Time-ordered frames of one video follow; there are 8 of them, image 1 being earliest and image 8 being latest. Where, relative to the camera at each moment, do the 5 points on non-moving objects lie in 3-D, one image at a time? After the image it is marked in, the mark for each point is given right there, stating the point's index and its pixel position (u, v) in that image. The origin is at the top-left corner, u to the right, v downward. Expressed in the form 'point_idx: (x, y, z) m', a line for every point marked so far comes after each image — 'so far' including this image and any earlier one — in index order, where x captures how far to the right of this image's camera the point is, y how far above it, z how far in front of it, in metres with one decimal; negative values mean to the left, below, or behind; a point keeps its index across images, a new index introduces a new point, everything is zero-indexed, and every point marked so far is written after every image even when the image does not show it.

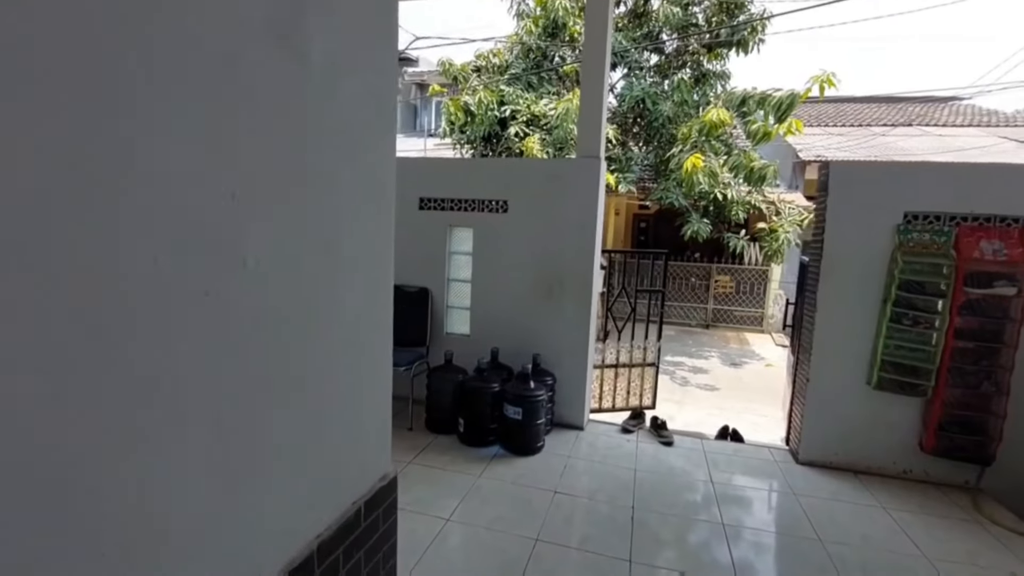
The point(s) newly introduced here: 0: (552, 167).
0: (+0.3, +0.8, +3.4) m
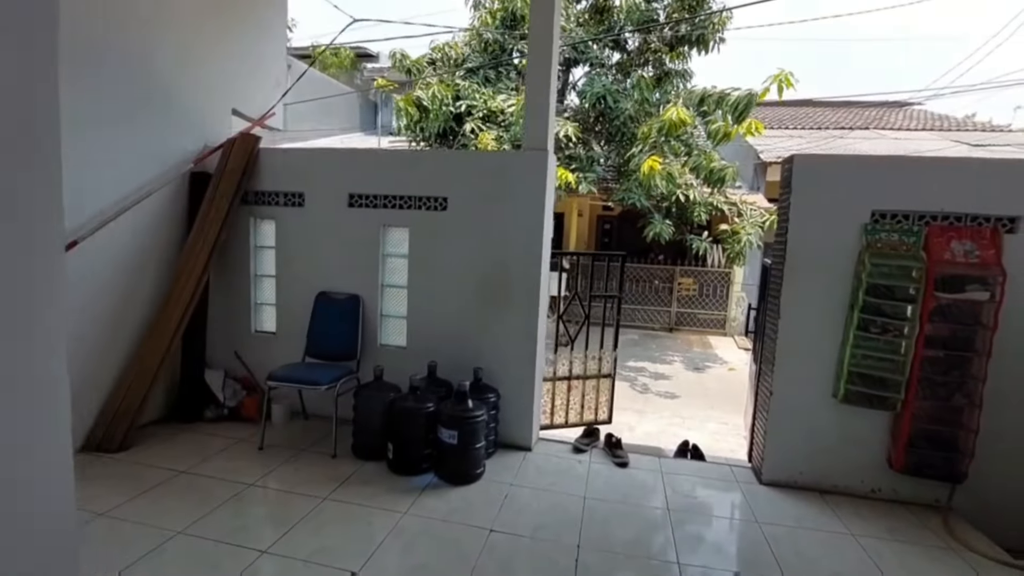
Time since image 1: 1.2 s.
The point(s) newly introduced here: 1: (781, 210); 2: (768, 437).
0: (-0.1, +0.8, +3.0) m
1: (+1.6, +0.5, +2.9) m
2: (+1.5, -0.9, +2.9) m
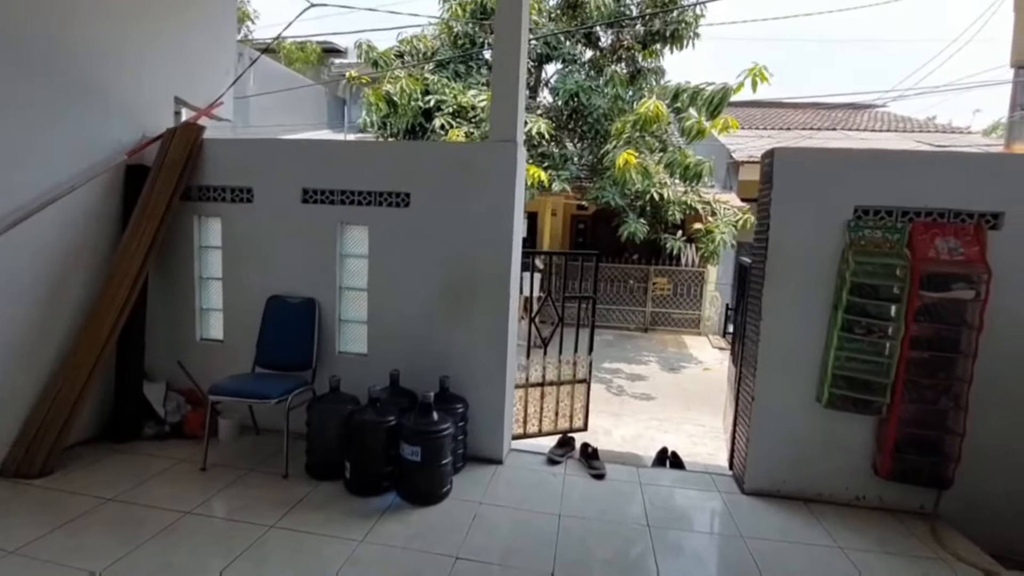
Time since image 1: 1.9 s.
0: (-0.3, +0.8, +2.8) m
1: (+1.4, +0.5, +2.8) m
2: (+1.3, -0.9, +2.8) m
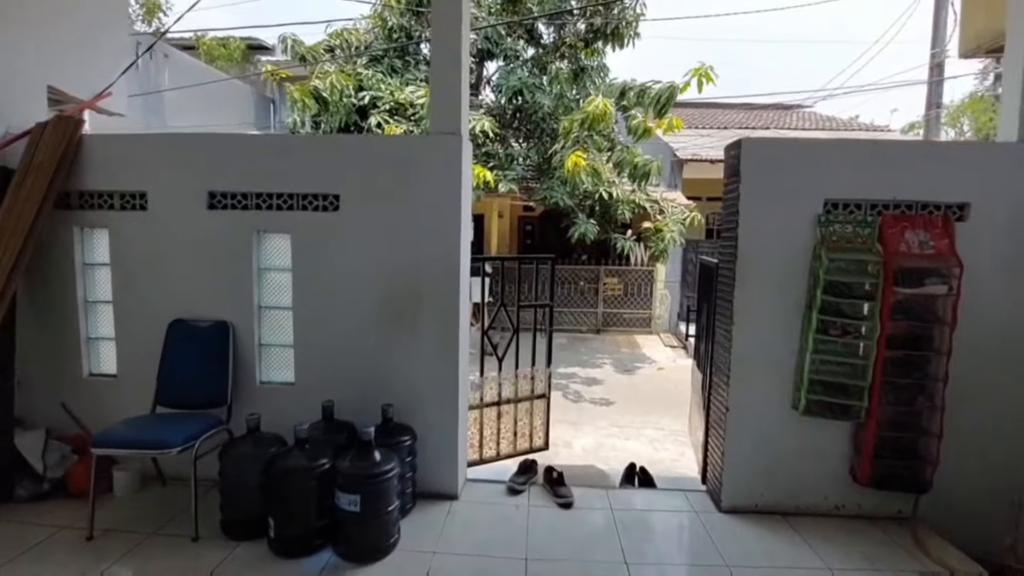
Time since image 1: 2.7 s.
0: (-0.6, +0.7, +2.5) m
1: (+1.1, +0.4, +2.6) m
2: (+1.1, -0.9, +2.6) m
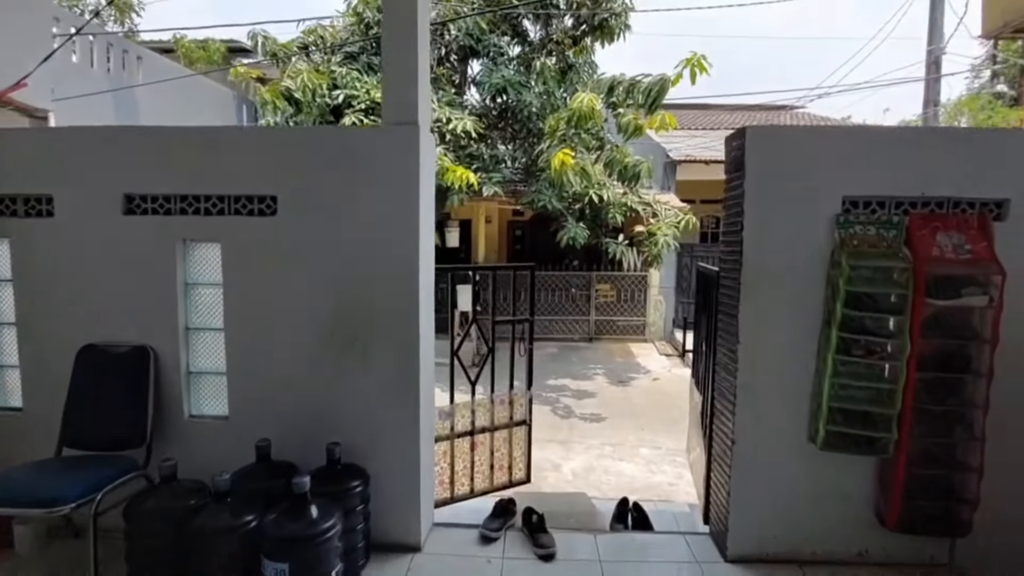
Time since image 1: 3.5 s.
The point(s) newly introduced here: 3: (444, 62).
0: (-0.7, +0.6, +2.1) m
1: (+1.0, +0.4, +2.2) m
2: (+1.0, -0.9, +2.2) m
3: (-0.9, +2.9, +6.5) m
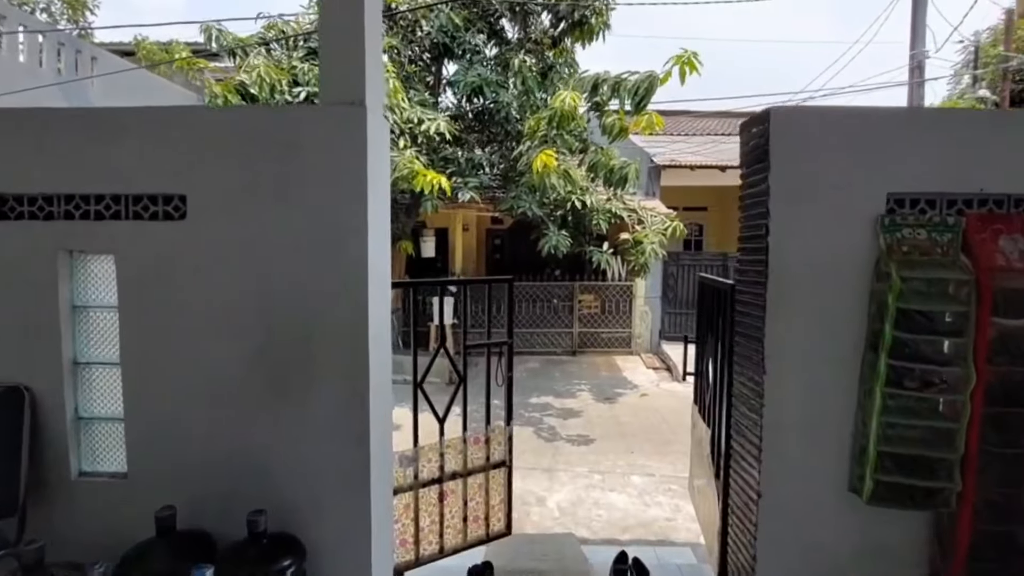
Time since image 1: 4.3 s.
0: (-0.8, +0.5, +1.7) m
1: (+0.9, +0.3, +1.9) m
2: (+0.9, -1.0, +1.8) m
3: (-1.2, +2.8, +6.1) m
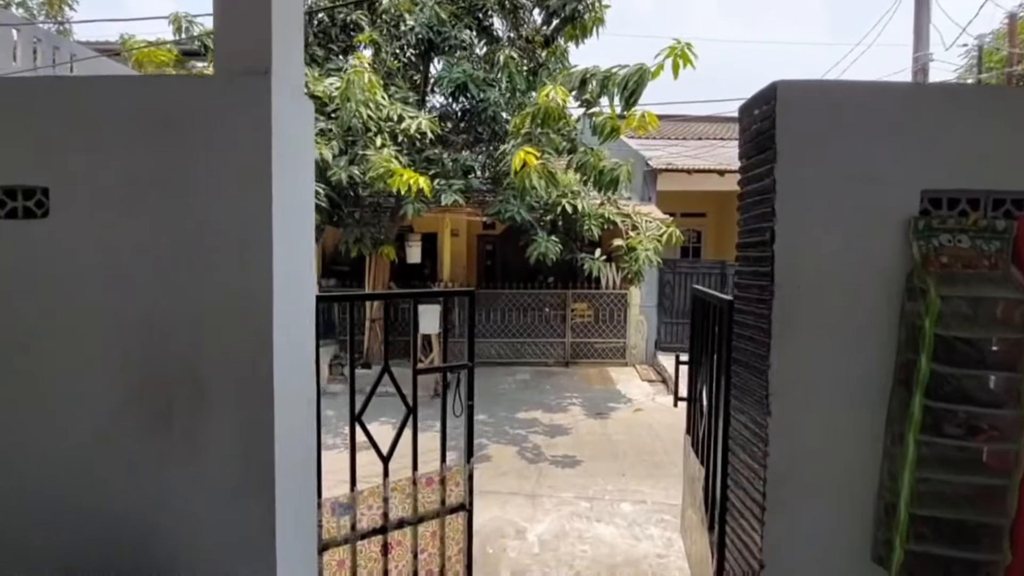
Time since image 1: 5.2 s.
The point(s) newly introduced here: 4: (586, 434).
0: (-1.0, +0.5, +1.3) m
1: (+0.7, +0.3, +1.5) m
2: (+0.7, -1.0, +1.5) m
3: (-1.3, +2.7, +5.8) m
4: (+0.8, -1.6, +5.5) m
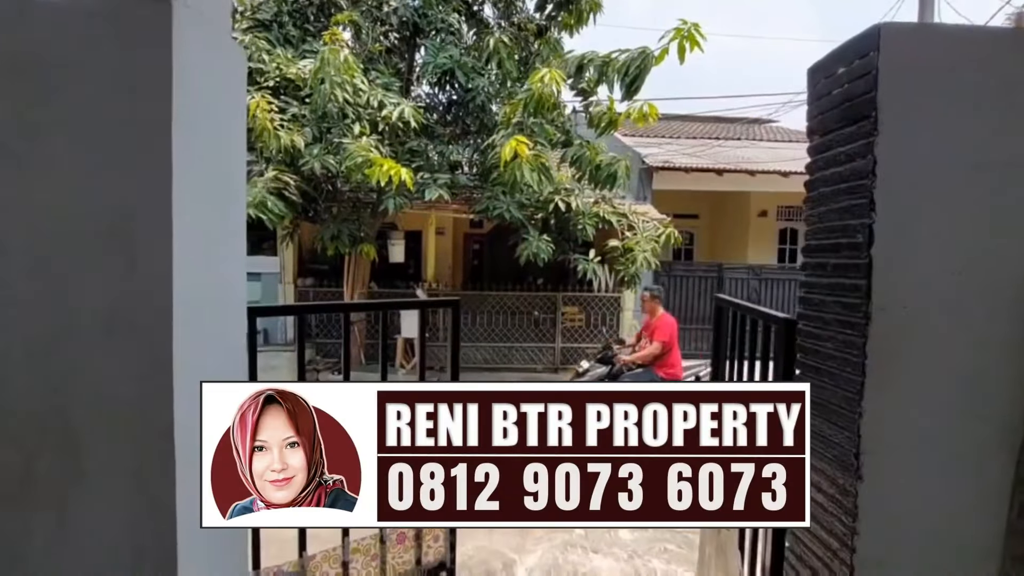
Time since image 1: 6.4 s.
0: (-1.0, +0.5, +0.9) m
1: (+0.7, +0.2, +1.2) m
2: (+0.7, -1.1, +1.1) m
3: (-1.4, +2.7, +5.4) m
4: (+0.7, -1.6, +5.1) m
